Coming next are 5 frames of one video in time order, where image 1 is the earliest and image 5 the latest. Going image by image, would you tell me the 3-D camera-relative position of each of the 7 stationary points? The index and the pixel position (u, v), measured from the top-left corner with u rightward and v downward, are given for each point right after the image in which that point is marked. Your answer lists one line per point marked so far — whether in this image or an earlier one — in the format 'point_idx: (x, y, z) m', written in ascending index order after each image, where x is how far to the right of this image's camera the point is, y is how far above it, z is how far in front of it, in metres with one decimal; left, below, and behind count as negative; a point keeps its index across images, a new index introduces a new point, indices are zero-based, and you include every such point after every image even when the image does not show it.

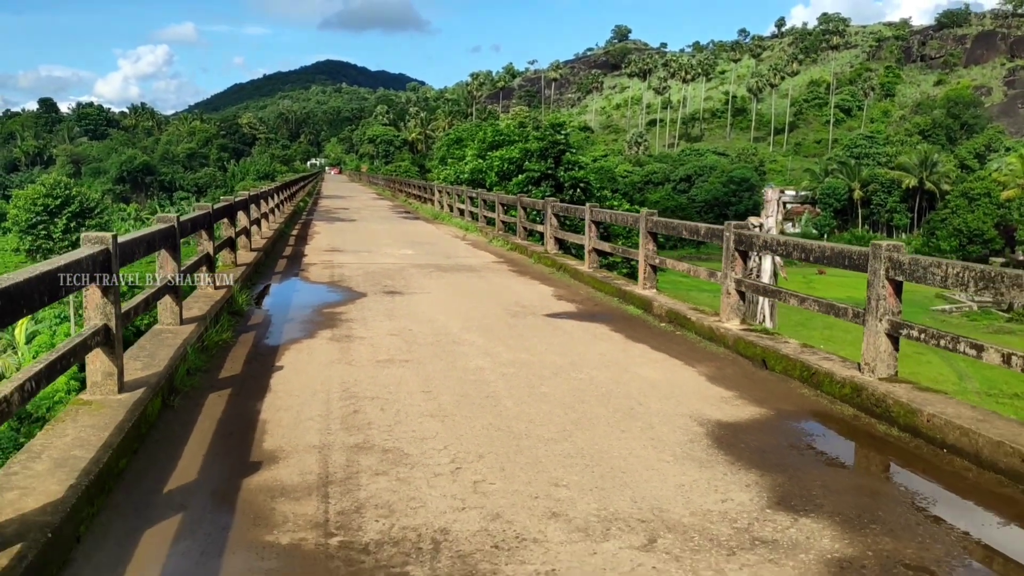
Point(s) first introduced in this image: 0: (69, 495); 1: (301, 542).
0: (-1.8, -0.8, +3.2) m
1: (-0.8, -1.0, +3.2) m
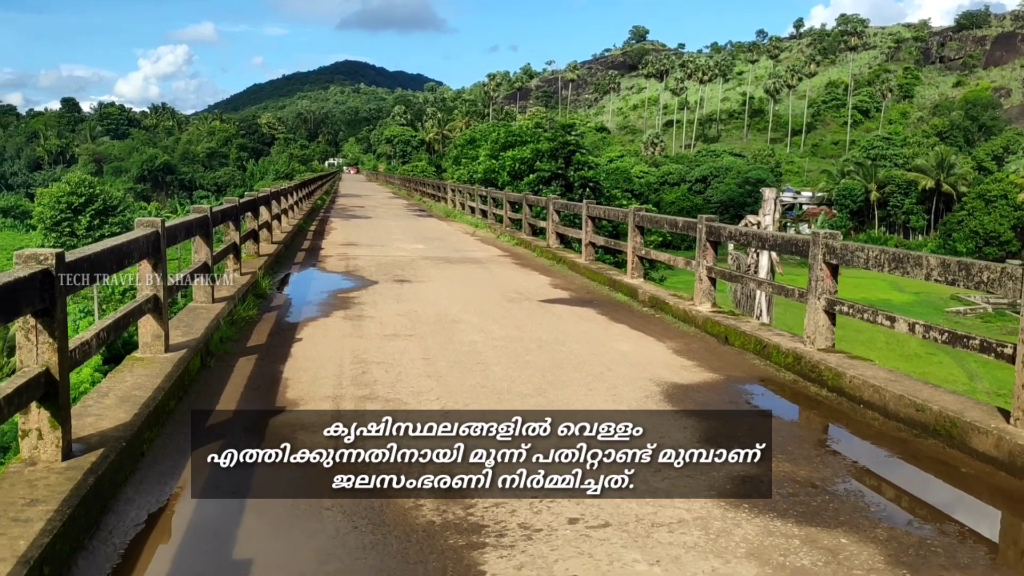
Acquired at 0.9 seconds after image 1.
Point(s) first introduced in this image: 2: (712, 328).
0: (-1.9, -0.7, +4.1) m
1: (-1.0, -0.9, +4.1) m
2: (+1.8, -0.4, +7.3) m
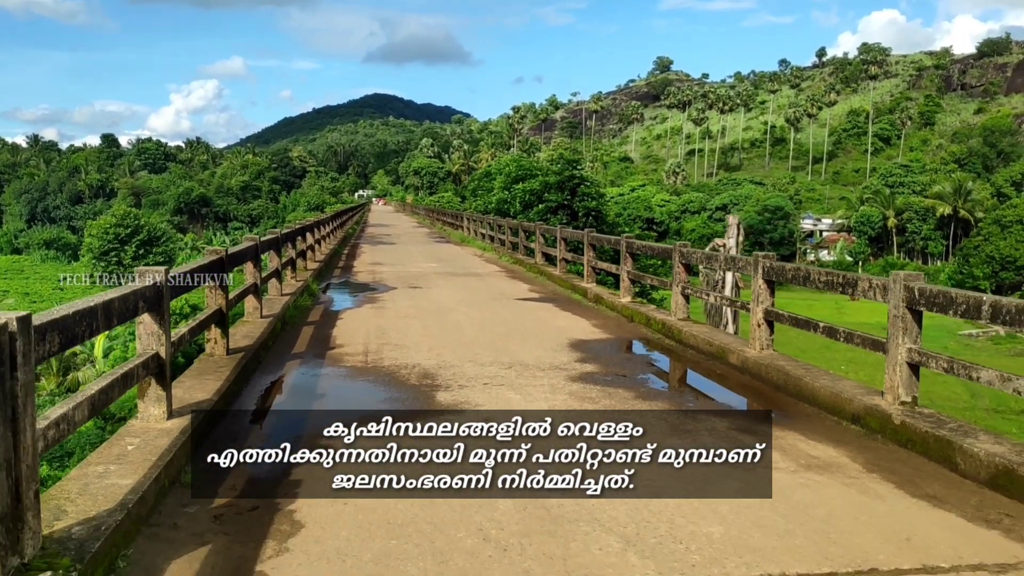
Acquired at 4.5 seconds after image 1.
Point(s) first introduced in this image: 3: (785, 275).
0: (-2.4, -0.5, +7.4) m
1: (-1.4, -0.7, +7.4) m
2: (+1.5, -0.3, +10.5) m
3: (+2.3, +0.1, +7.1) m
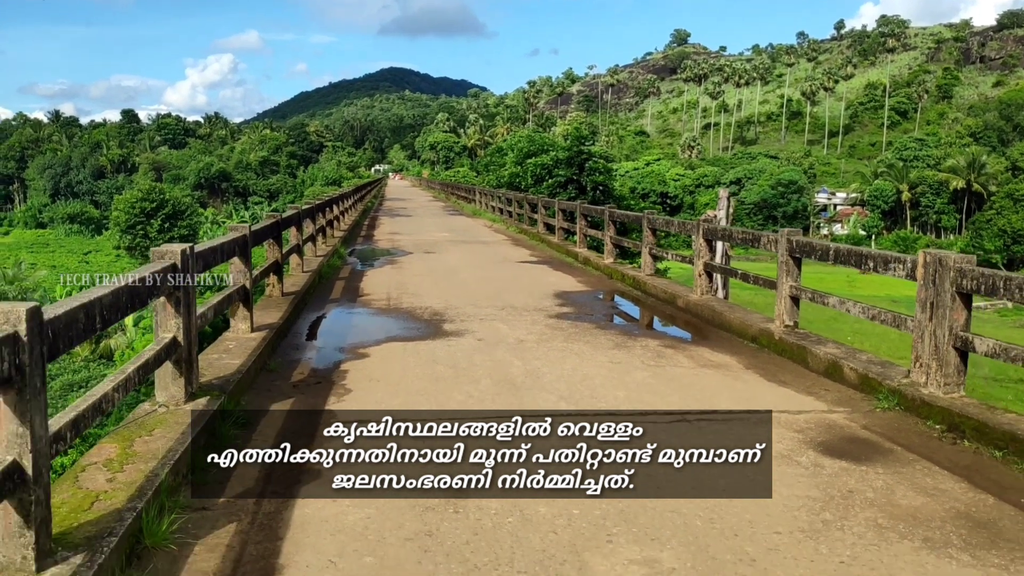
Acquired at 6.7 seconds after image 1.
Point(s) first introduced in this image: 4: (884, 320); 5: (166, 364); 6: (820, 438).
0: (-2.5, 0.0, +9.4) m
1: (-1.5, -0.2, +9.3) m
2: (+1.5, +0.3, +12.4) m
3: (+2.2, +0.6, +9.0) m
4: (+2.7, -0.2, +6.0) m
5: (-1.9, -0.4, +4.6) m
6: (+1.8, -0.9, +4.9) m
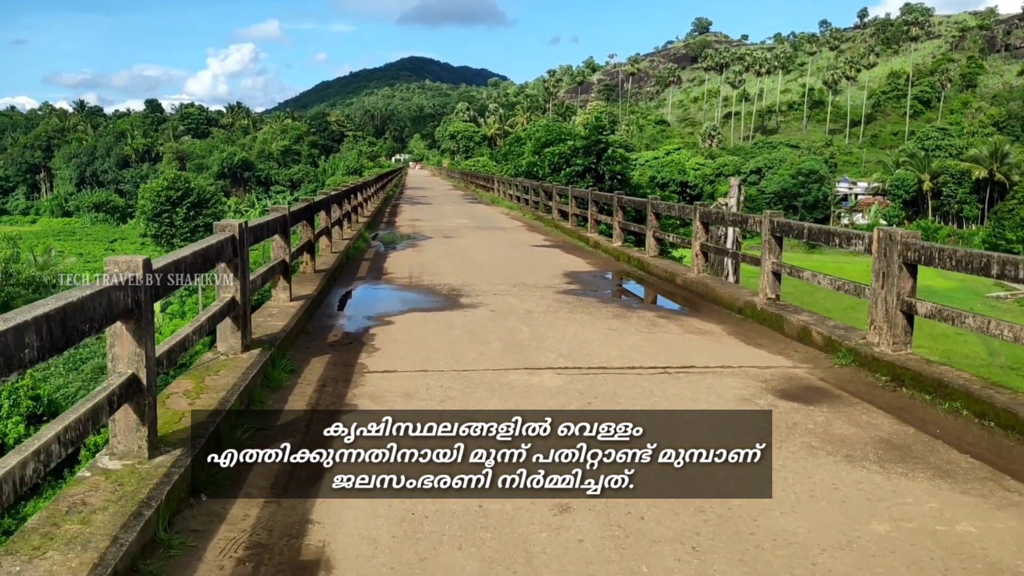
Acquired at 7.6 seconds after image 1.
0: (-2.3, +0.2, +10.3) m
1: (-1.3, 0.0, +10.2) m
2: (+1.7, +0.6, +13.2) m
3: (+2.4, +0.8, +9.8) m
4: (+2.7, 0.0, +6.7) m
5: (-1.9, -0.2, +5.5) m
6: (+1.9, -0.7, +5.7) m
